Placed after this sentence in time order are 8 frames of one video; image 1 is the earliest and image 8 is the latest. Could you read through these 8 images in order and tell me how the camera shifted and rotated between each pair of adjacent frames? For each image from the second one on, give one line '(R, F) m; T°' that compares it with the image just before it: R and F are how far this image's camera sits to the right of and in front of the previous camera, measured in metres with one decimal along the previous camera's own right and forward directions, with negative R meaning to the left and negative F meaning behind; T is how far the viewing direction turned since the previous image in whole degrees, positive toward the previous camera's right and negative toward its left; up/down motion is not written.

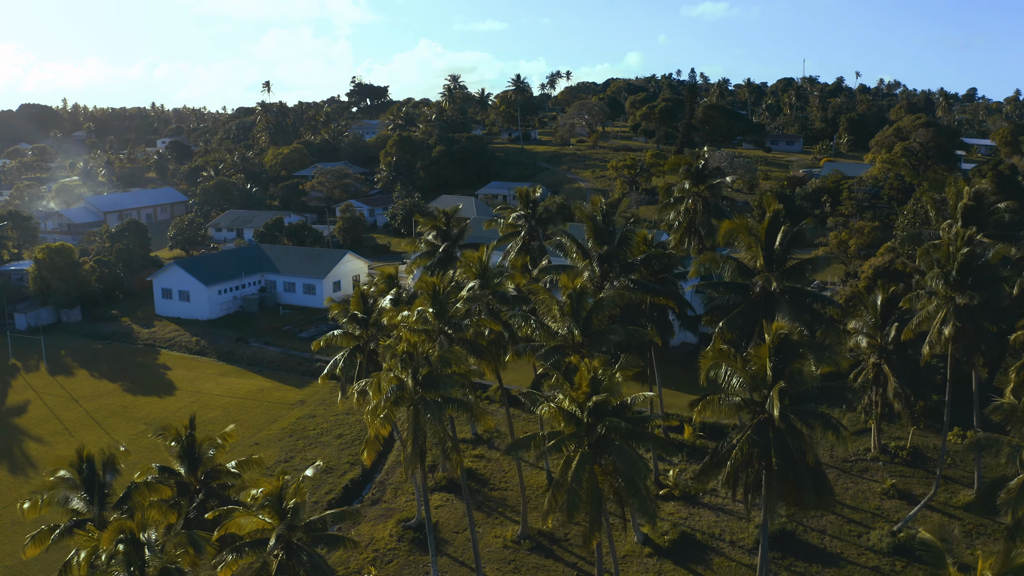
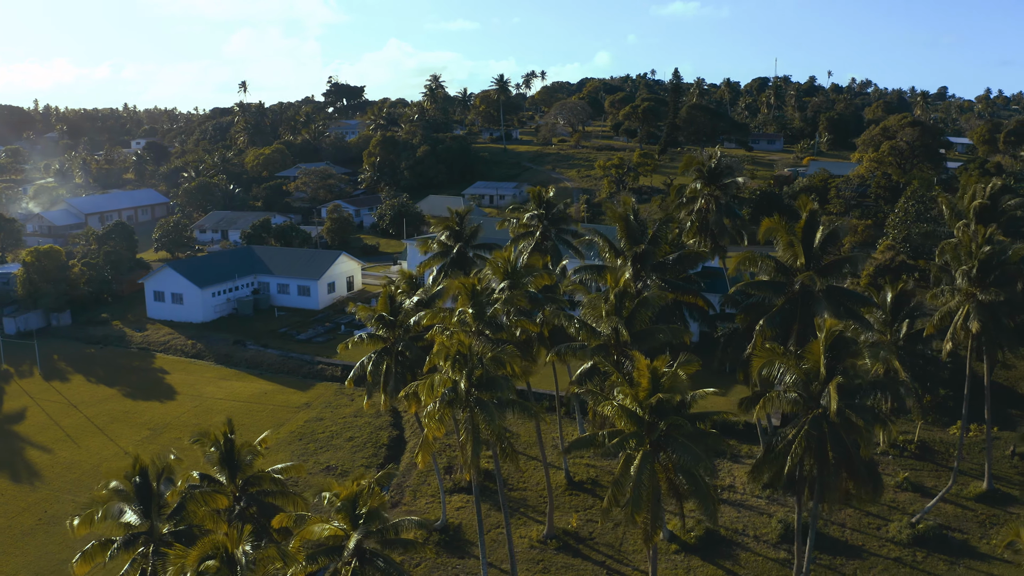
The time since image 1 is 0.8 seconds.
(-1.5, +0.1) m; +2°
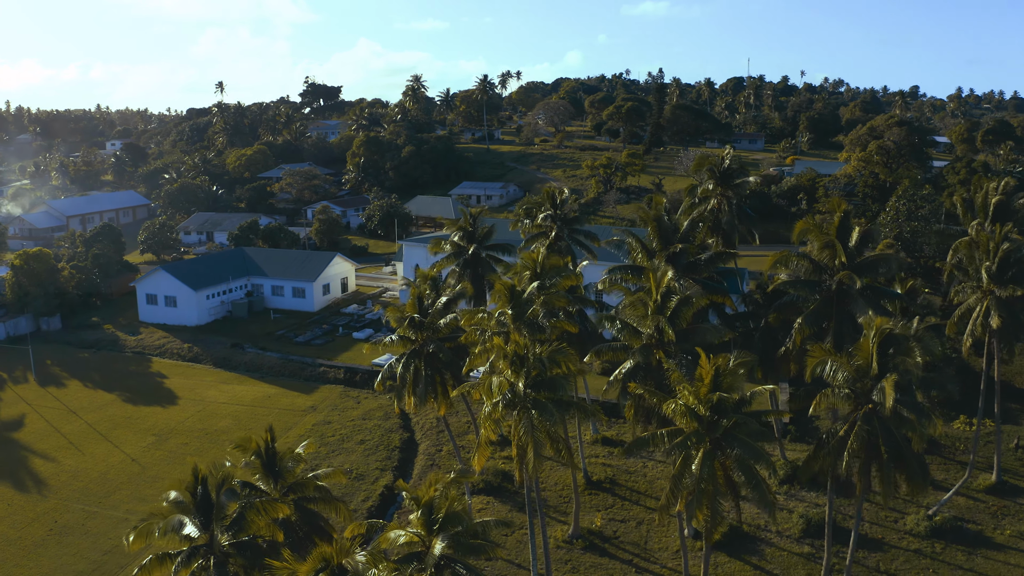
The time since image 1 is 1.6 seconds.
(-1.5, +0.1) m; +2°
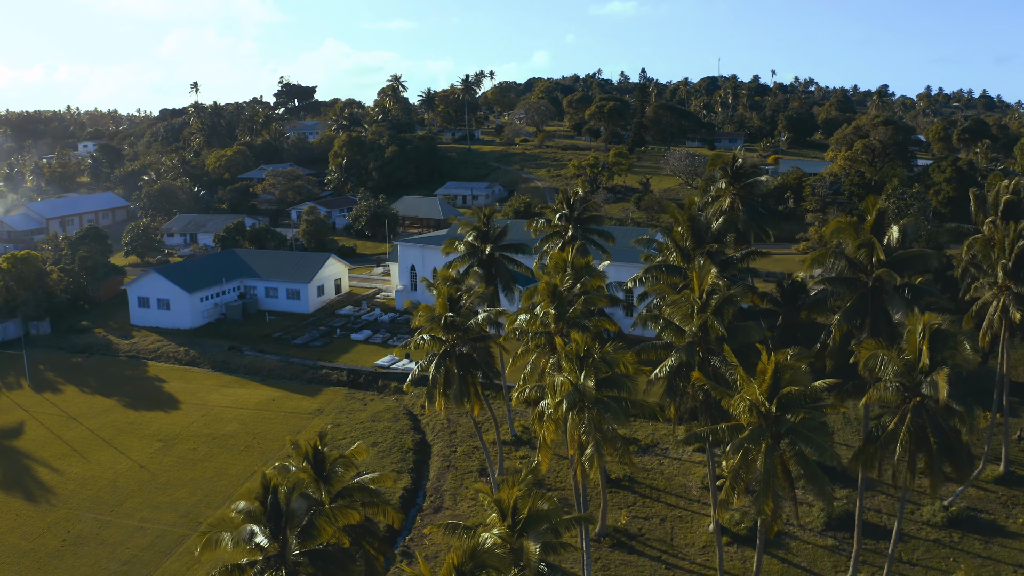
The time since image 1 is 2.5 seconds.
(-1.6, 0.0) m; +2°
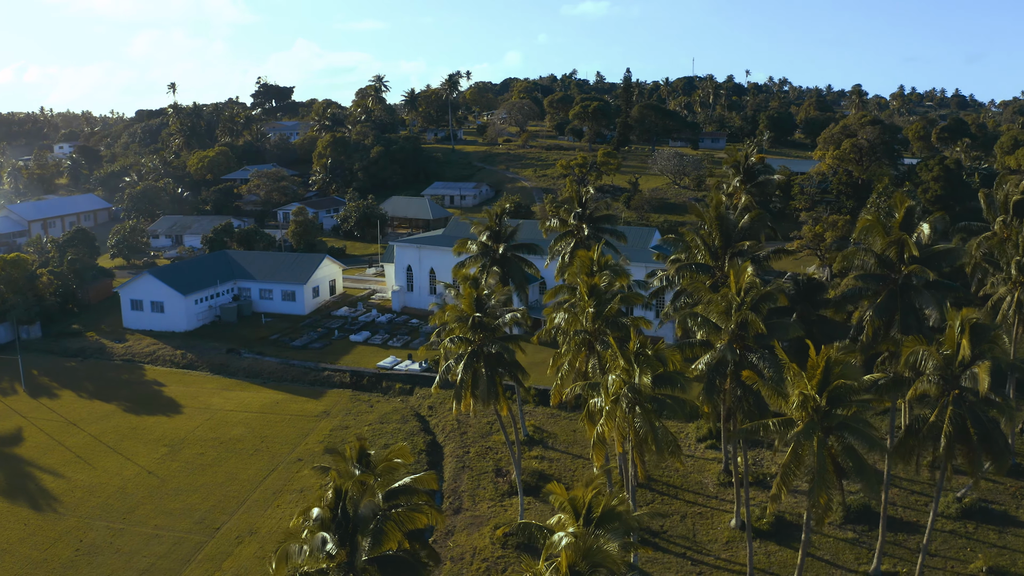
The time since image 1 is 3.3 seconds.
(-1.4, +0.1) m; +2°
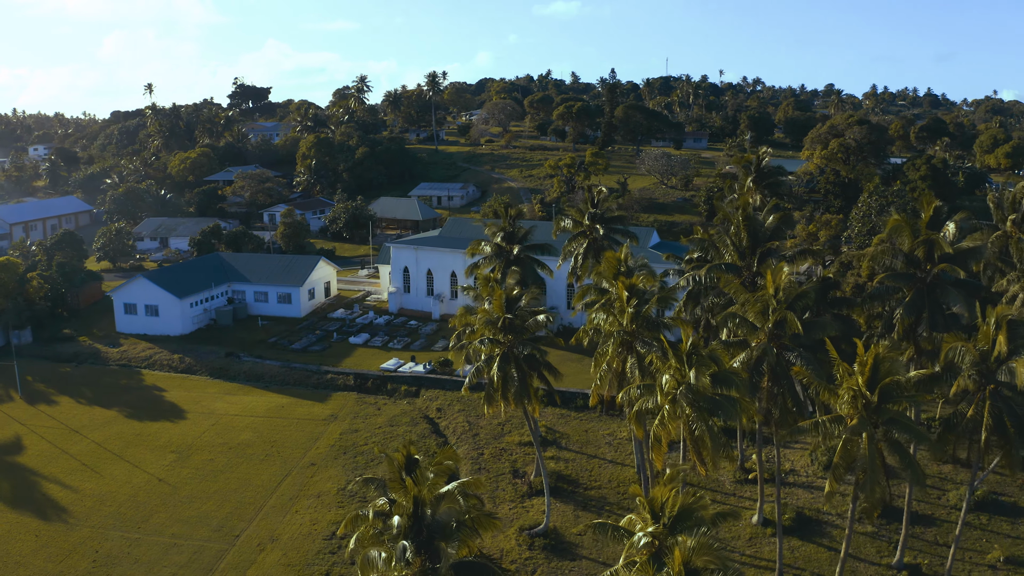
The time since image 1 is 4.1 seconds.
(-1.5, 0.0) m; +2°
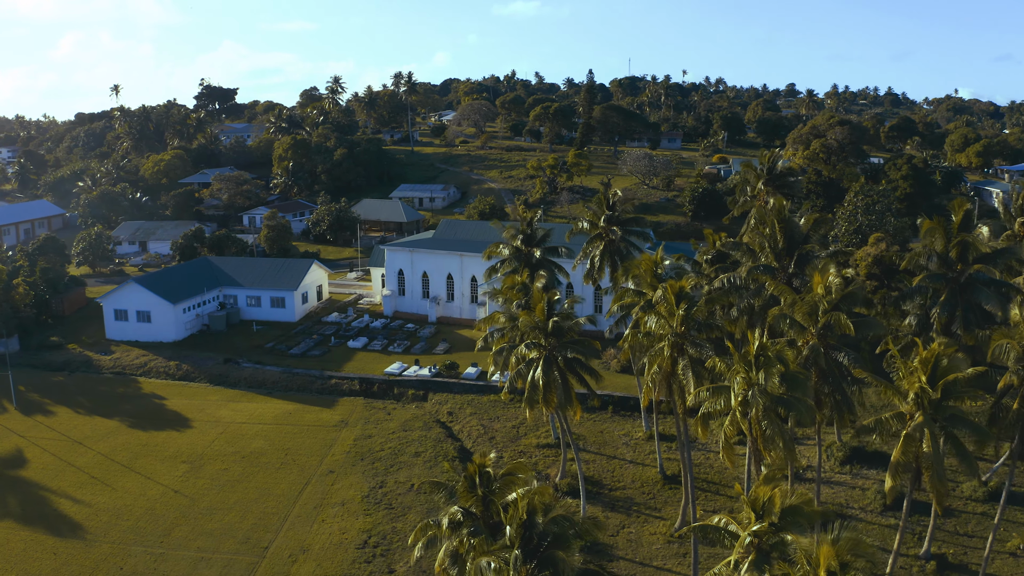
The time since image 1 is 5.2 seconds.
(-2.0, 0.0) m; +2°
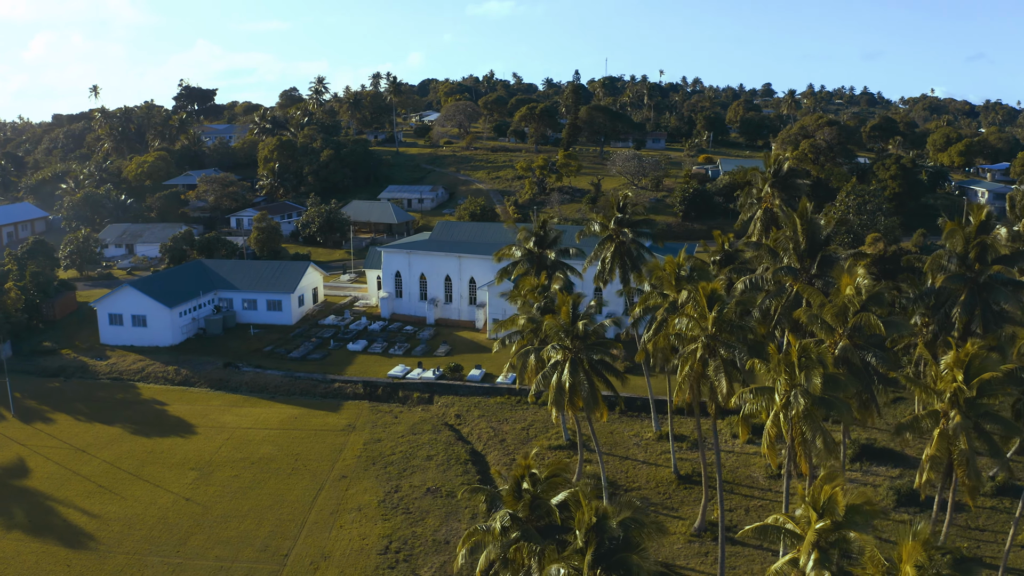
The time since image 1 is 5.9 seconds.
(-1.3, -0.1) m; +1°
